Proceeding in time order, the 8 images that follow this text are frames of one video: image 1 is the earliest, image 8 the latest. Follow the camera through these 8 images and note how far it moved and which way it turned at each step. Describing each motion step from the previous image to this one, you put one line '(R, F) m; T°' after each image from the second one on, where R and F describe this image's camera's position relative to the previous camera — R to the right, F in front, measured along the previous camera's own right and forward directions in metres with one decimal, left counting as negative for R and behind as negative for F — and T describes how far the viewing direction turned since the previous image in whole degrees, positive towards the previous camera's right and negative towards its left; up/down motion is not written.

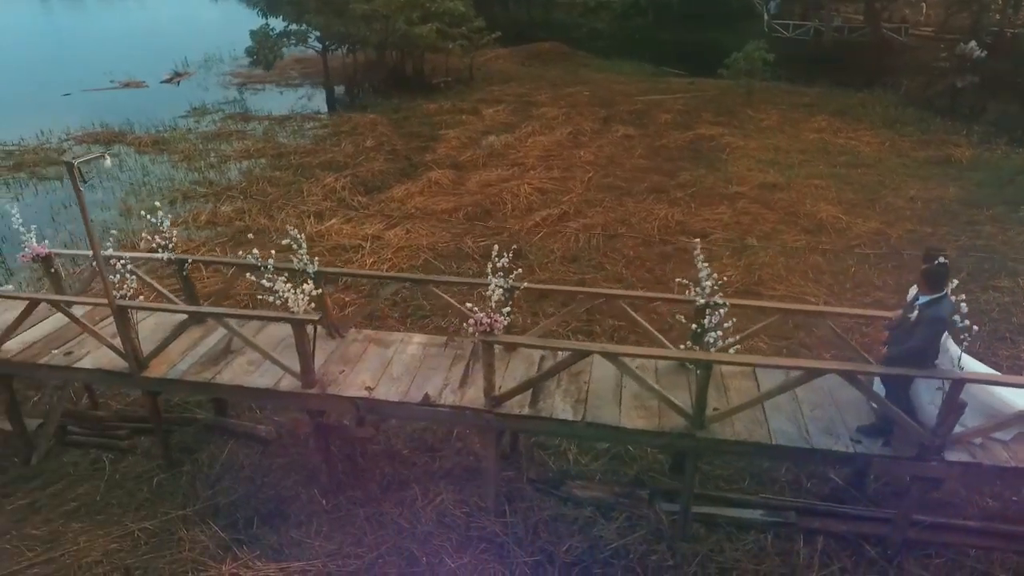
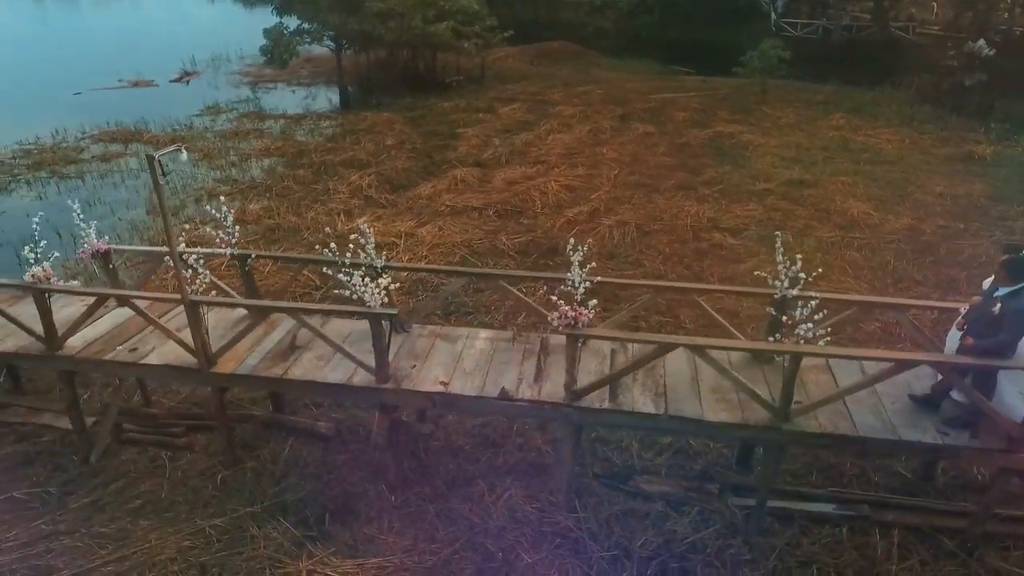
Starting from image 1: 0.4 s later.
(-0.5, 0.0) m; 0°
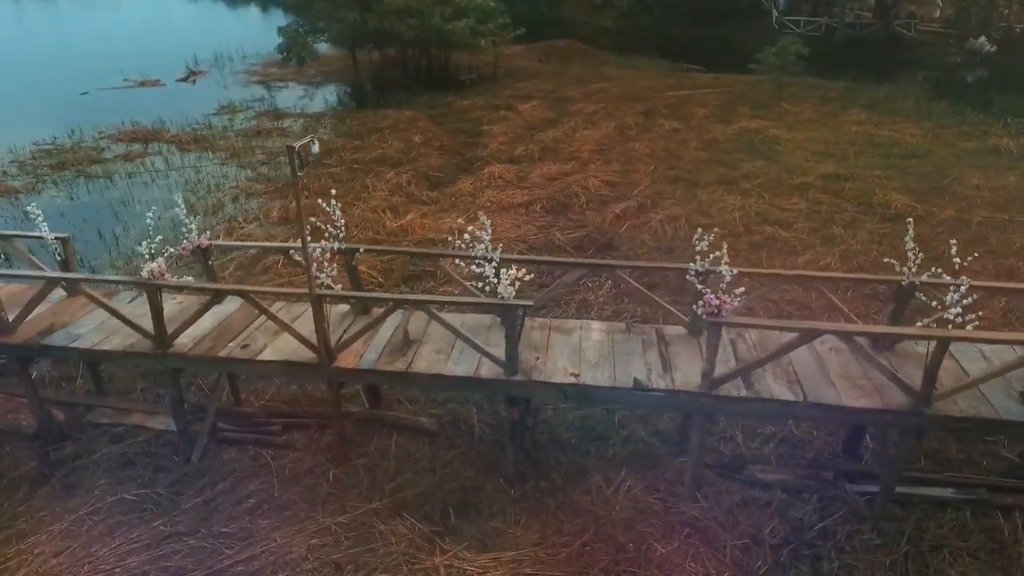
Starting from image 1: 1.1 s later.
(-0.9, 0.0) m; +1°
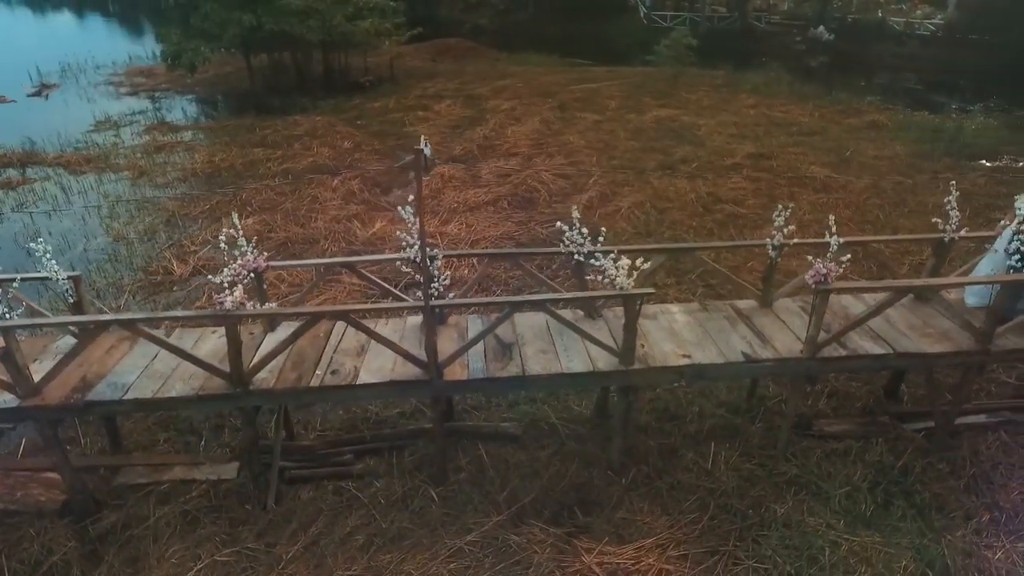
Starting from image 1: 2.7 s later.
(-1.4, +0.2) m; +12°
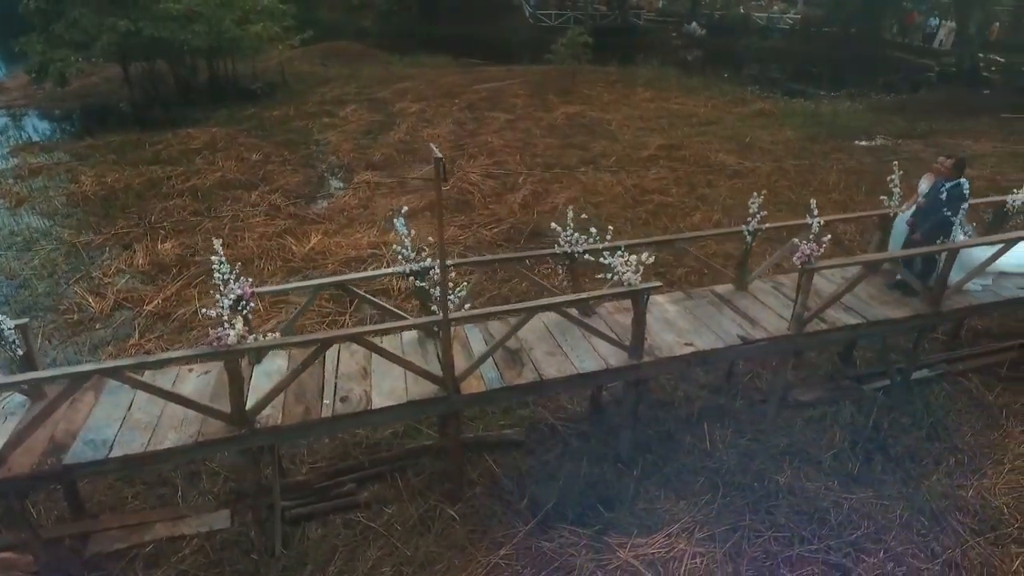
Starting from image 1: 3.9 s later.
(-0.7, +0.1) m; +10°
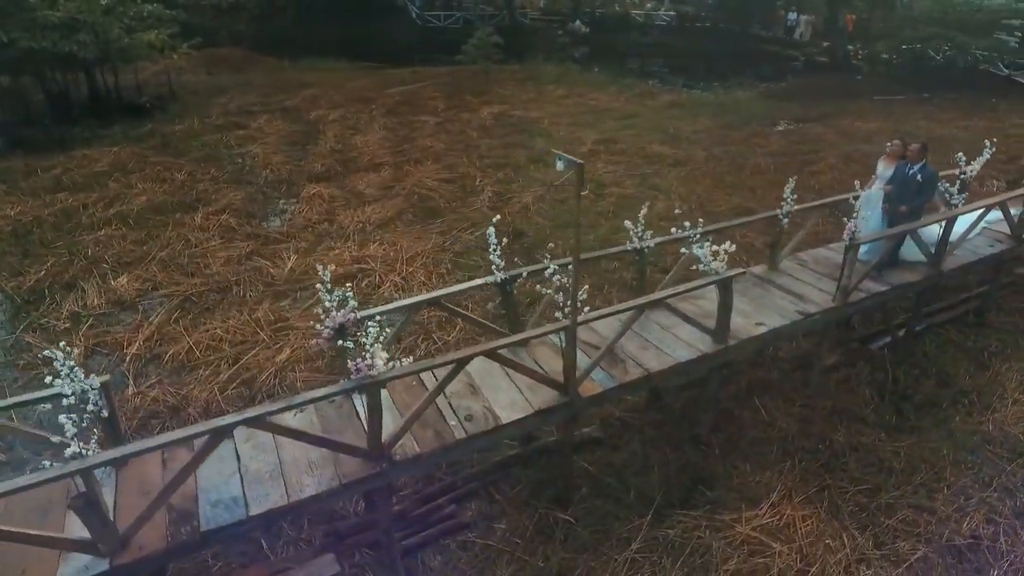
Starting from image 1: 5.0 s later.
(-1.3, +0.1) m; +11°
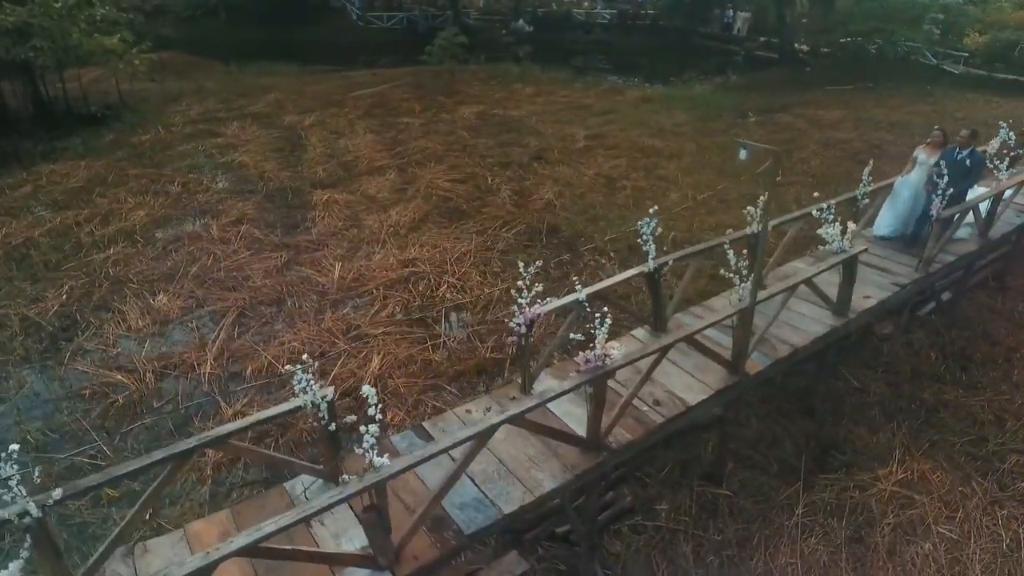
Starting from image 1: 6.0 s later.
(-1.4, 0.0) m; +7°
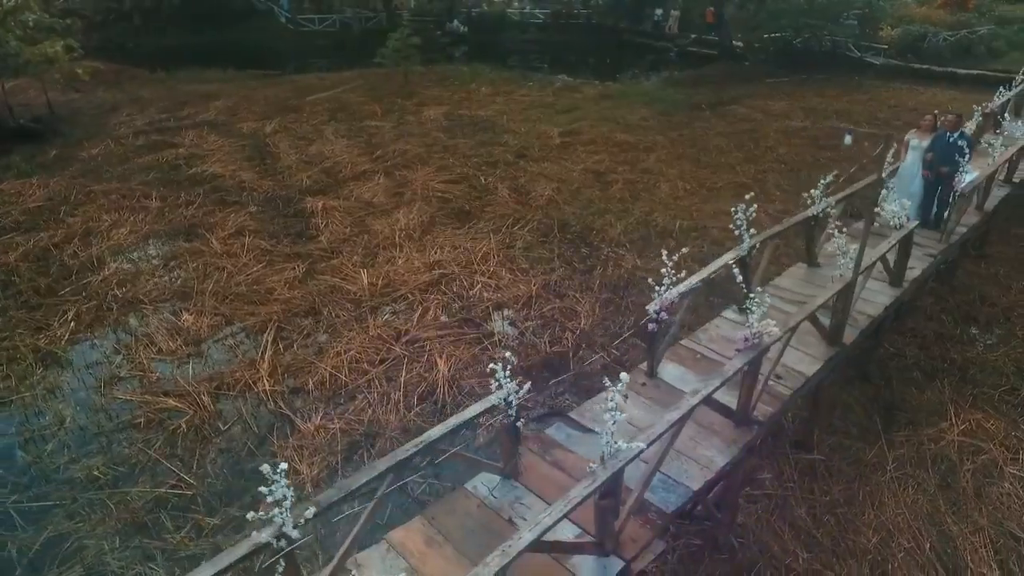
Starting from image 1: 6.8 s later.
(-1.2, 0.0) m; +7°
